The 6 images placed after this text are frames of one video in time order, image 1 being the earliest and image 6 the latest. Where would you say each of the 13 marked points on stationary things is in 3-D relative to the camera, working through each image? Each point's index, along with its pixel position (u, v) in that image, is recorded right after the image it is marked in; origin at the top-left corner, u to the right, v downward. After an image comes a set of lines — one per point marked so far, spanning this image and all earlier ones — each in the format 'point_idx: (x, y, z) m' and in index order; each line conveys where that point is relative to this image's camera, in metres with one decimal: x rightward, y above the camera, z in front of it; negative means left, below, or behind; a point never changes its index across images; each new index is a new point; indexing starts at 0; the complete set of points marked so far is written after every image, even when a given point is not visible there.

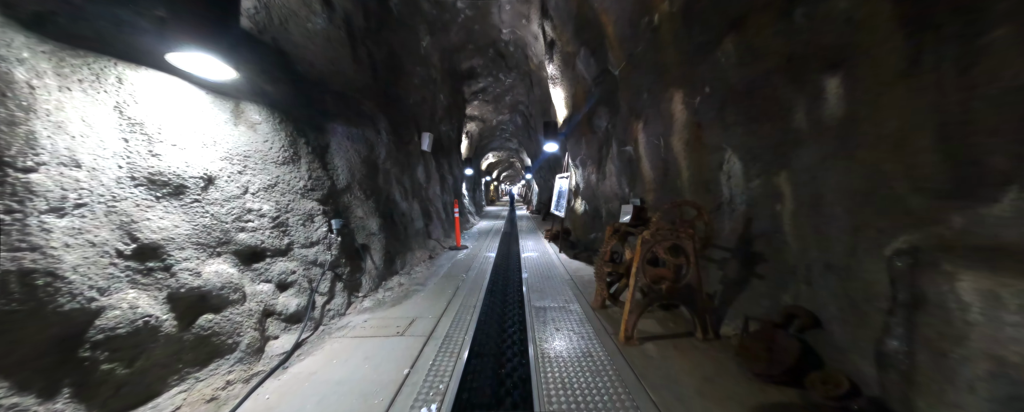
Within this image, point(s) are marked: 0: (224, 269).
0: (-2.7, -0.6, +2.4) m
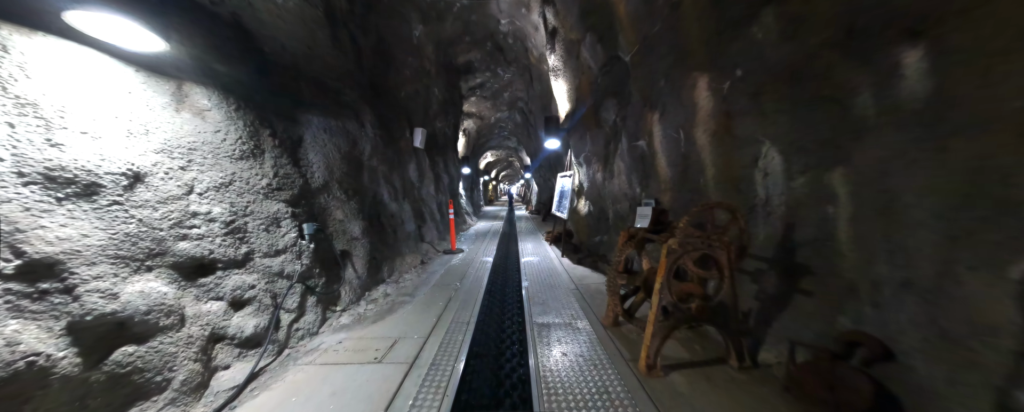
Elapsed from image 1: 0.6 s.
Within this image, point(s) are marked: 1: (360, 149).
0: (-2.7, -0.6, +2.0) m
1: (-2.4, +0.9, +4.1) m
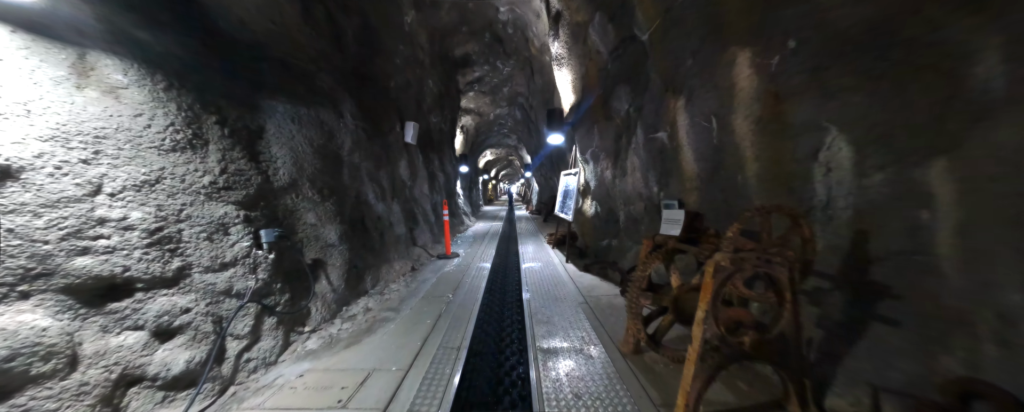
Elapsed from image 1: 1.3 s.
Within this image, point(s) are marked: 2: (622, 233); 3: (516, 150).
0: (-2.7, -0.6, +1.4) m
1: (-2.4, +0.9, +3.6) m
2: (+1.8, -0.5, +4.4) m
3: (+0.3, +3.9, +18.0) m
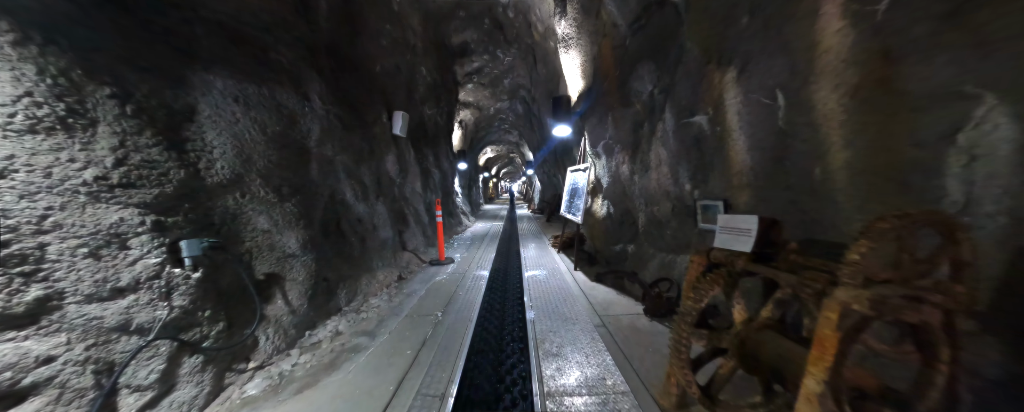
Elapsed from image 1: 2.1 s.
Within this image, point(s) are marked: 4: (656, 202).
0: (-2.7, -0.7, +0.8) m
1: (-2.4, +0.9, +3.0) m
2: (+1.8, -0.5, +3.7) m
3: (+0.3, +4.0, +17.3) m
4: (+1.8, 0.0, +3.3) m
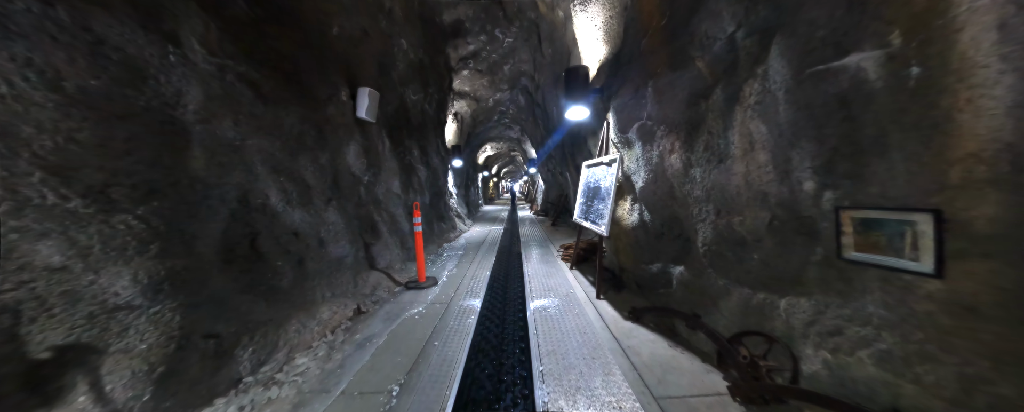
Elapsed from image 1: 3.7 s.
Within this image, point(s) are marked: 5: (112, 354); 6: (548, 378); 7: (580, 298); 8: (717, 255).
0: (-2.7, -0.8, -0.3) m
1: (-2.4, +0.8, +1.9) m
2: (+1.8, -0.5, +2.6) m
3: (+0.4, +3.9, +16.2) m
4: (+1.8, 0.0, +2.2) m
5: (-2.3, -0.8, +1.5) m
6: (+0.3, -1.4, +2.2) m
7: (+0.9, -1.2, +3.4) m
8: (+1.9, -0.4, +2.3) m
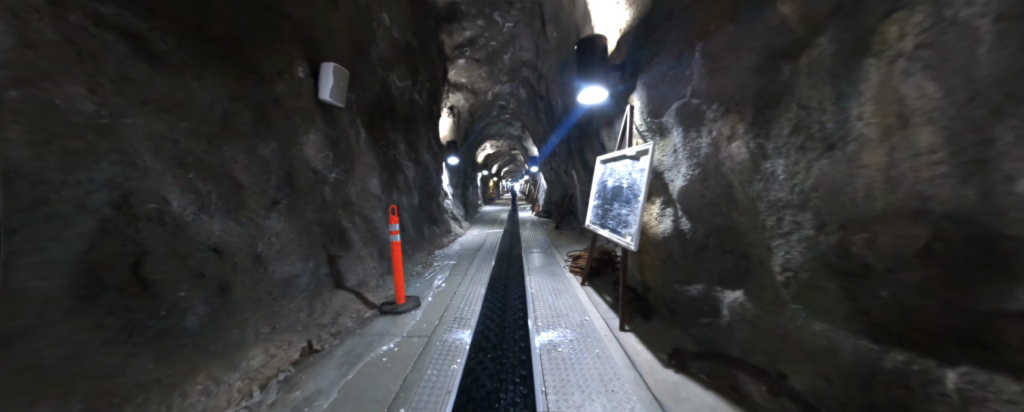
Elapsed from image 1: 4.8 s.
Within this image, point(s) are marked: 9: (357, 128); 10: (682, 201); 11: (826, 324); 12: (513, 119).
0: (-2.7, -0.8, -1.0) m
1: (-2.4, +0.7, +1.1) m
2: (+1.8, -0.6, +1.8) m
3: (+0.4, +3.9, +15.4) m
4: (+1.8, -0.1, +1.4) m
5: (-2.3, -0.9, +0.8) m
6: (+0.3, -1.5, +1.5) m
7: (+0.9, -1.3, +2.7) m
8: (+1.8, -0.5, +1.6) m
9: (-2.2, +1.1, +3.7) m
10: (+1.6, +0.1, +2.4) m
11: (+1.8, -0.7, +1.5) m
12: (+0.1, +4.1, +12.3) m
